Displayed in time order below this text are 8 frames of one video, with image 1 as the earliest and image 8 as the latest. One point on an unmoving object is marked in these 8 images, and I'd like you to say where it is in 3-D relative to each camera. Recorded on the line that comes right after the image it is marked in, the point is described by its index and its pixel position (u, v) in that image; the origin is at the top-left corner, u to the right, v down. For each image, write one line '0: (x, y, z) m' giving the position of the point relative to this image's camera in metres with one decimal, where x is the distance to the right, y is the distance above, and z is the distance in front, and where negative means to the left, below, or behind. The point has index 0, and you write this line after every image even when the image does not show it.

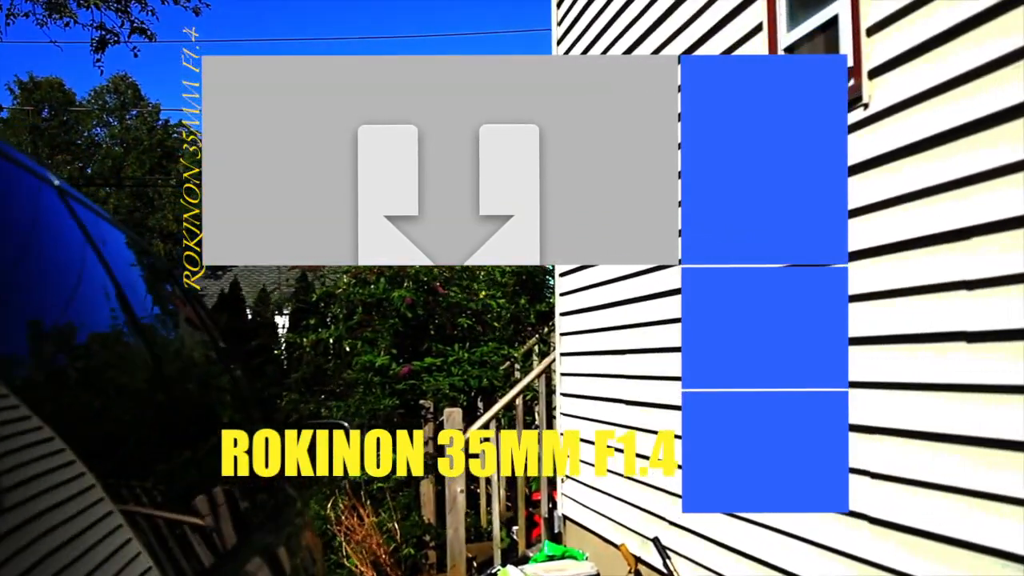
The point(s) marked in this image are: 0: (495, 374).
0: (-0.1, -0.5, +6.6) m
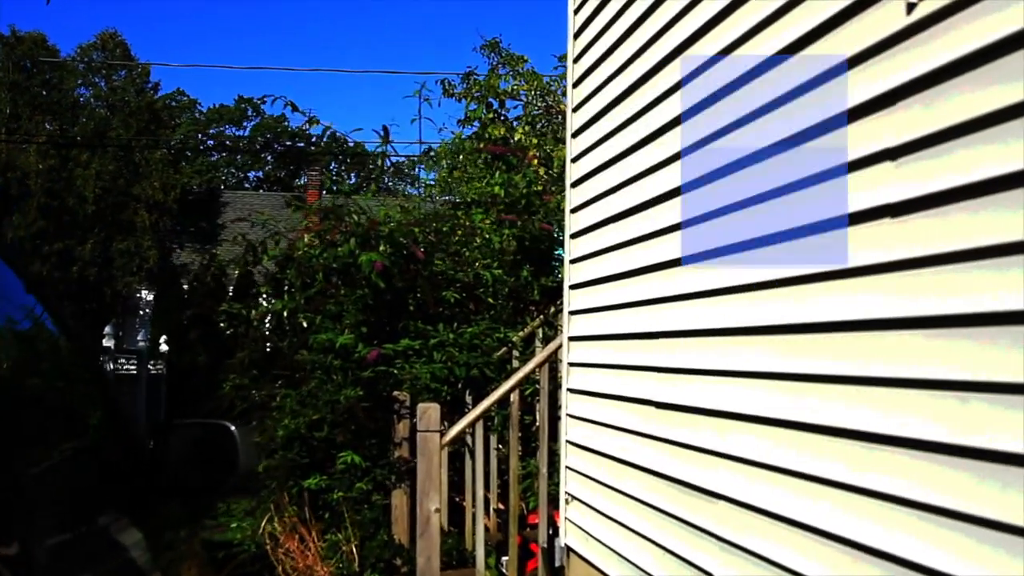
0: (-0.1, -0.3, +5.3) m
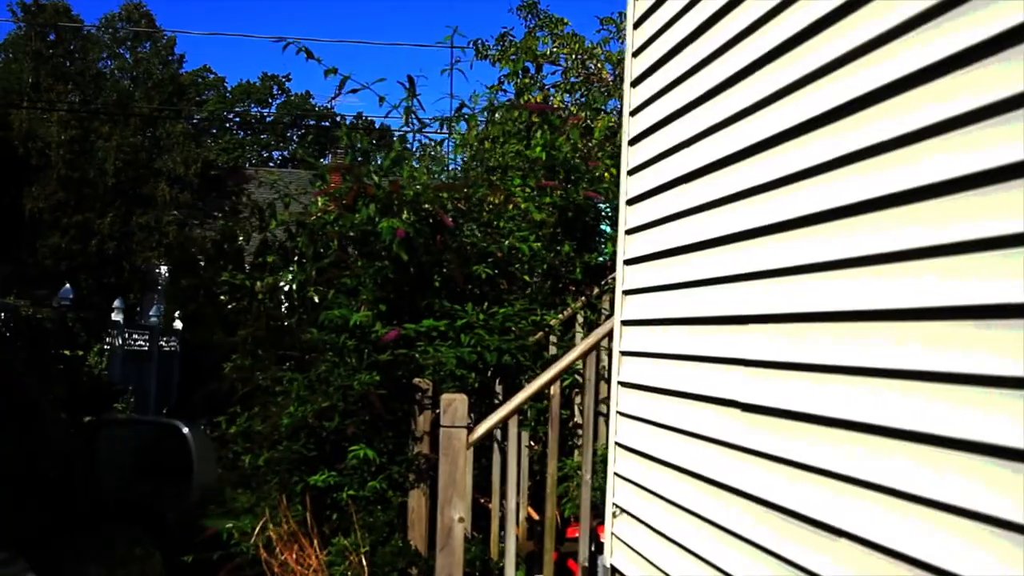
0: (0.0, -0.2, +4.7) m
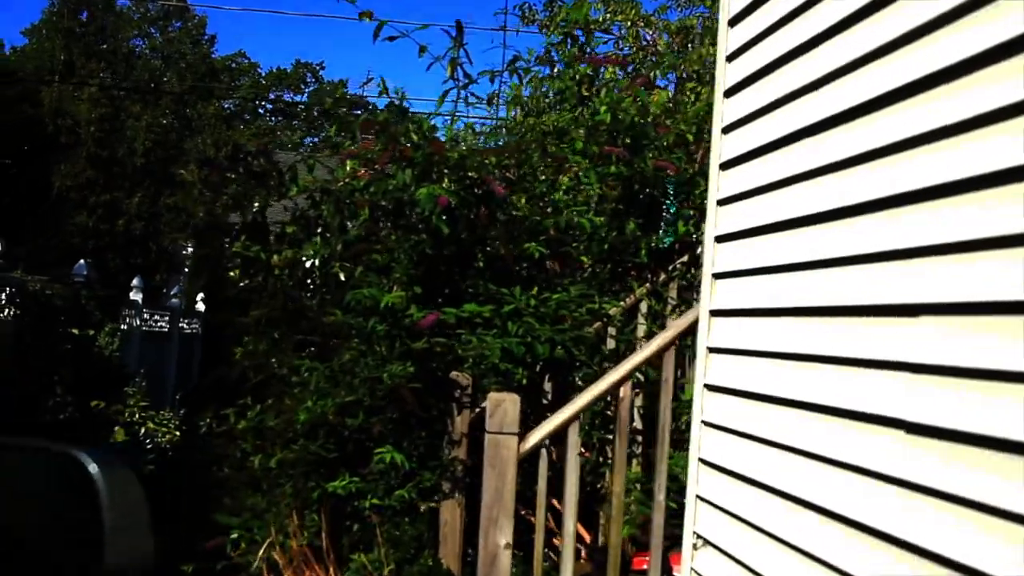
0: (+0.2, -0.2, +4.0) m
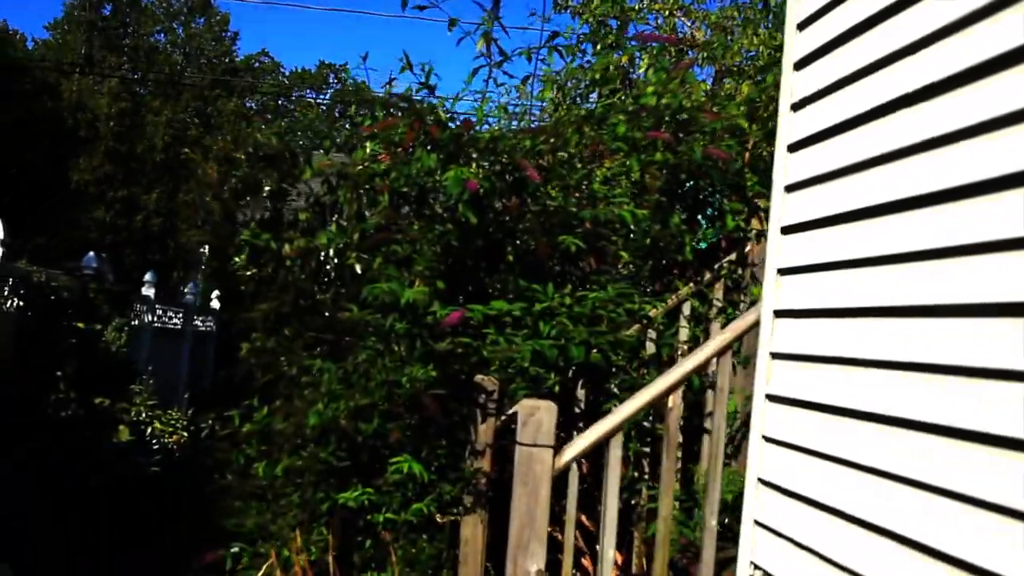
0: (+0.3, -0.2, +3.7) m
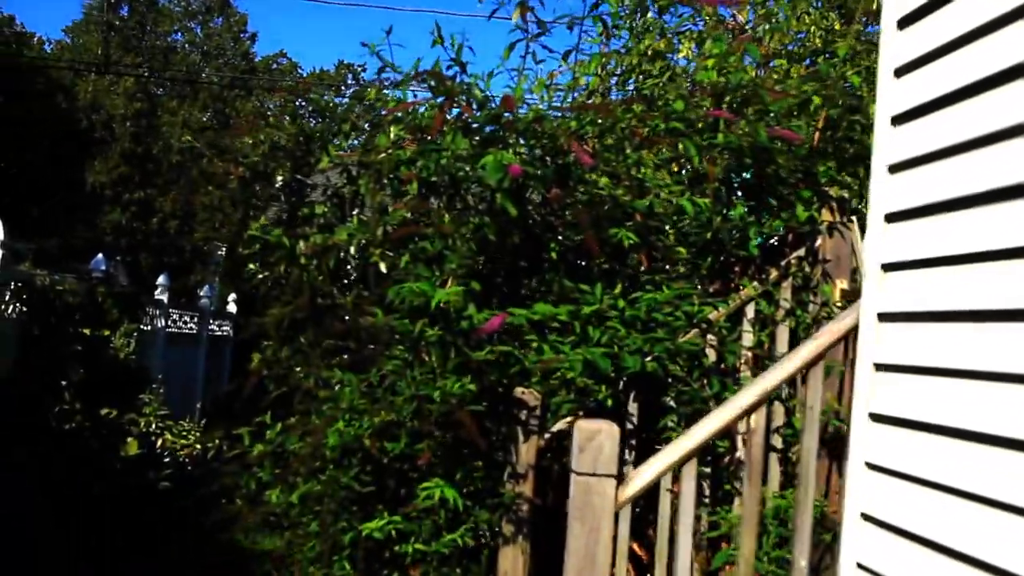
0: (+0.5, -0.2, +3.2) m
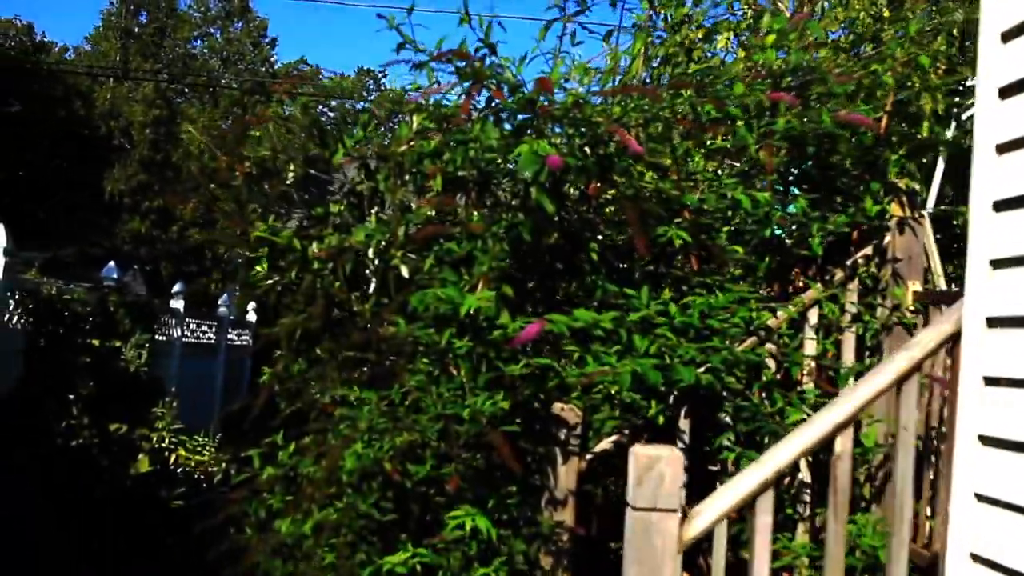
0: (+0.5, -0.2, +2.9) m
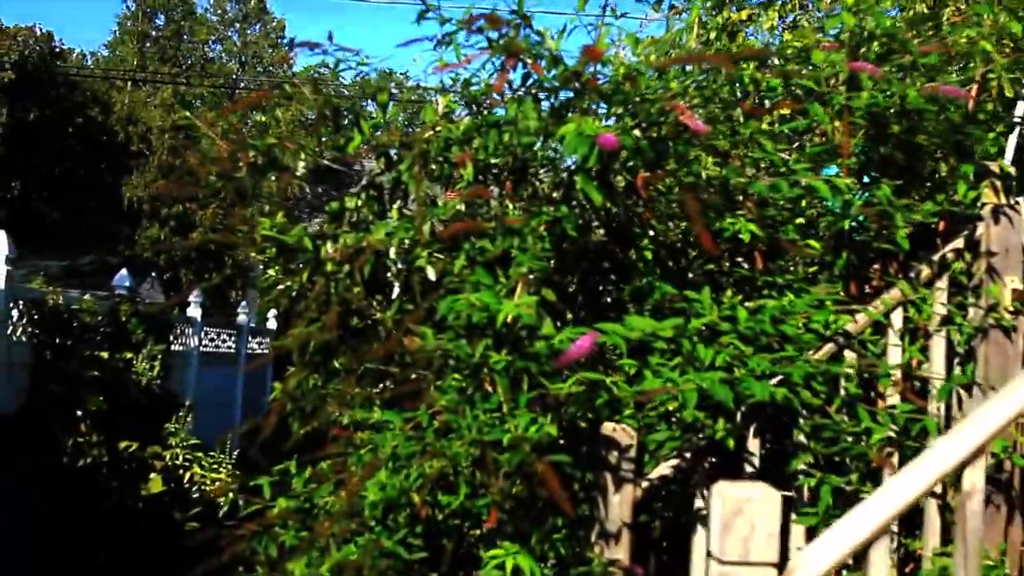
0: (+0.6, -0.2, +2.5) m
